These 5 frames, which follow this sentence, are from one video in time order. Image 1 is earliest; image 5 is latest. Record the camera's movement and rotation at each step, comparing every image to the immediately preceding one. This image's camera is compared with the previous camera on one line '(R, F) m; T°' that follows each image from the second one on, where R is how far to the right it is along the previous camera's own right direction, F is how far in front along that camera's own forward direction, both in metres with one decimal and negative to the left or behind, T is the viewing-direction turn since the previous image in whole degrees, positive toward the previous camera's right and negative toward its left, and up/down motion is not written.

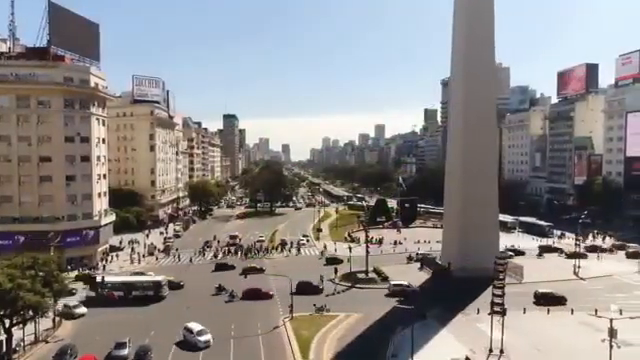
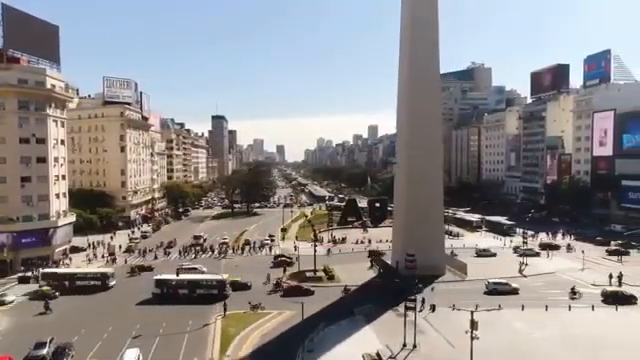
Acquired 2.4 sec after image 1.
(+4.2, -0.7) m; +1°
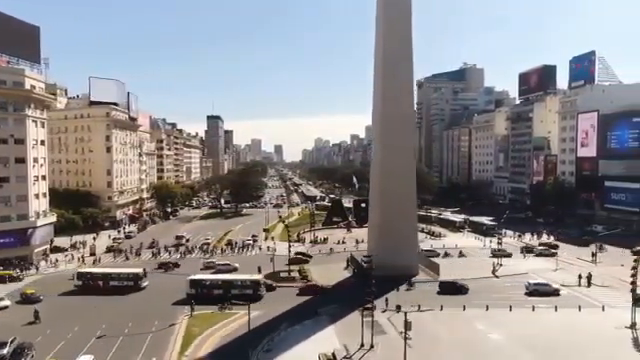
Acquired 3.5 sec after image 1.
(+2.1, -0.3) m; 0°
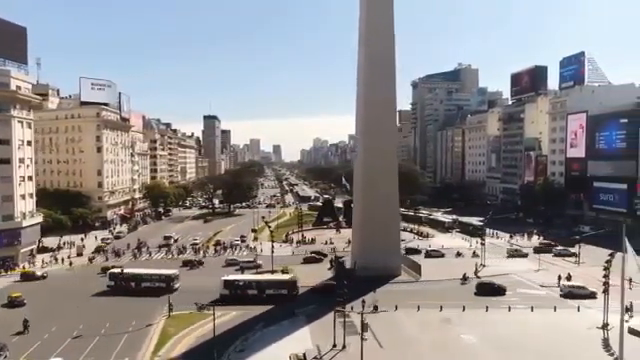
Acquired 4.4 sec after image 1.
(+1.4, -0.2) m; 0°
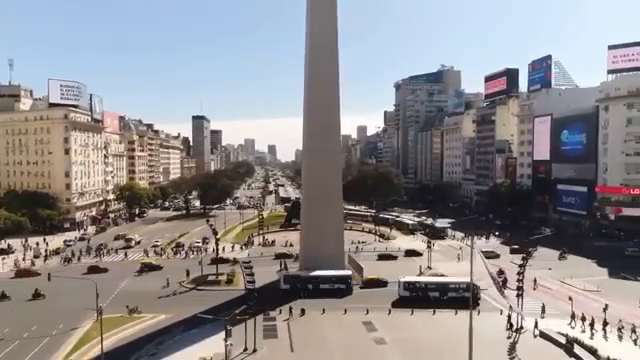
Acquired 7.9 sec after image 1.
(+4.6, -0.4) m; +1°
